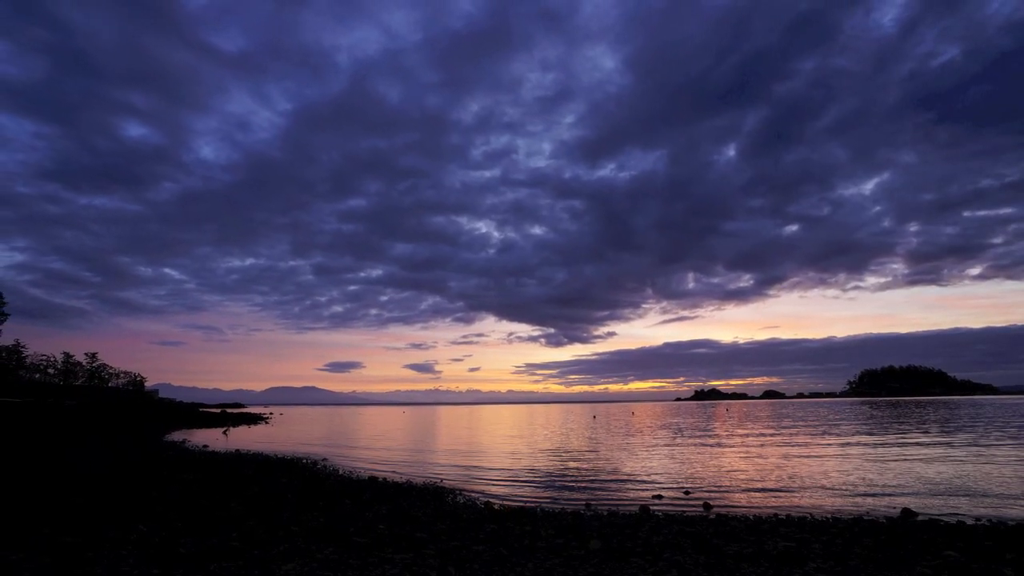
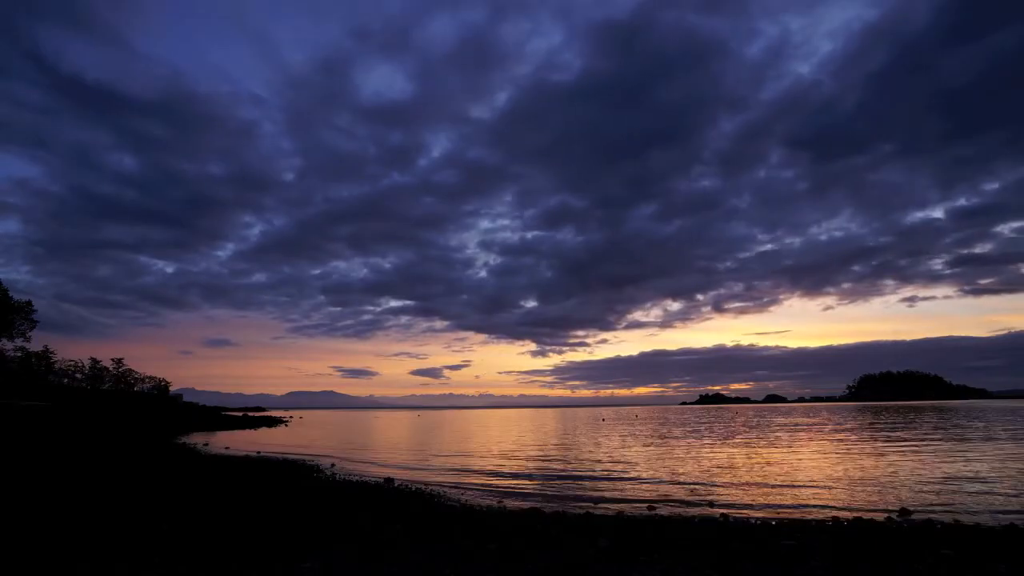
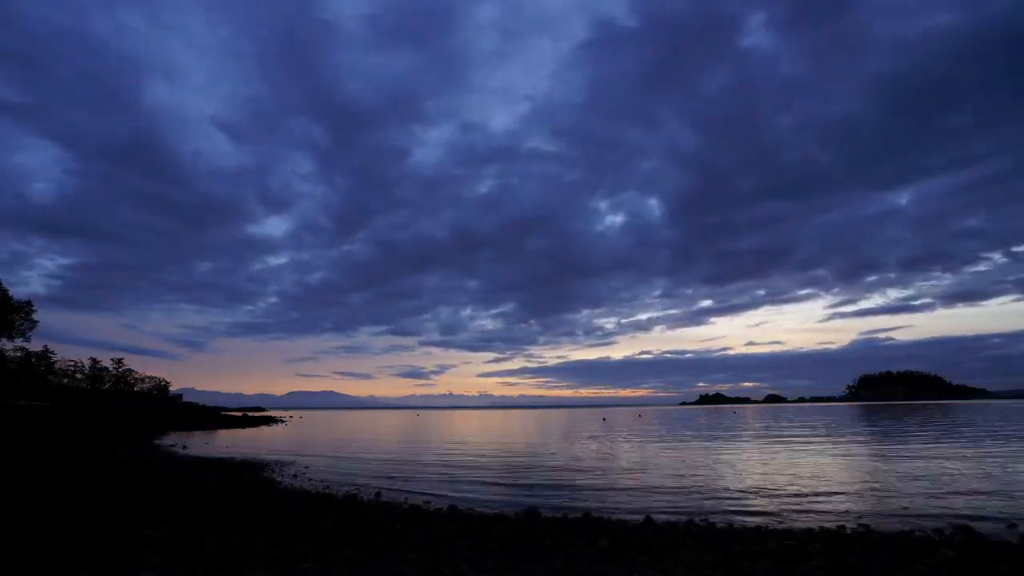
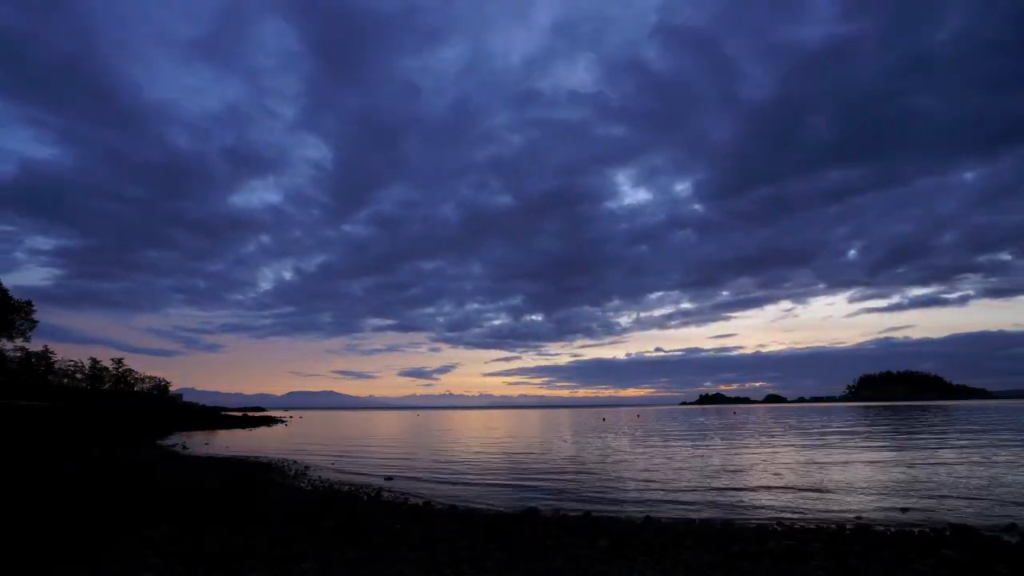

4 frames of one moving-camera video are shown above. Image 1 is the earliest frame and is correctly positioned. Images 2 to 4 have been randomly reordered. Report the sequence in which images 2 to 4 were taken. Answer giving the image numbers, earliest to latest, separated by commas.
2, 4, 3
